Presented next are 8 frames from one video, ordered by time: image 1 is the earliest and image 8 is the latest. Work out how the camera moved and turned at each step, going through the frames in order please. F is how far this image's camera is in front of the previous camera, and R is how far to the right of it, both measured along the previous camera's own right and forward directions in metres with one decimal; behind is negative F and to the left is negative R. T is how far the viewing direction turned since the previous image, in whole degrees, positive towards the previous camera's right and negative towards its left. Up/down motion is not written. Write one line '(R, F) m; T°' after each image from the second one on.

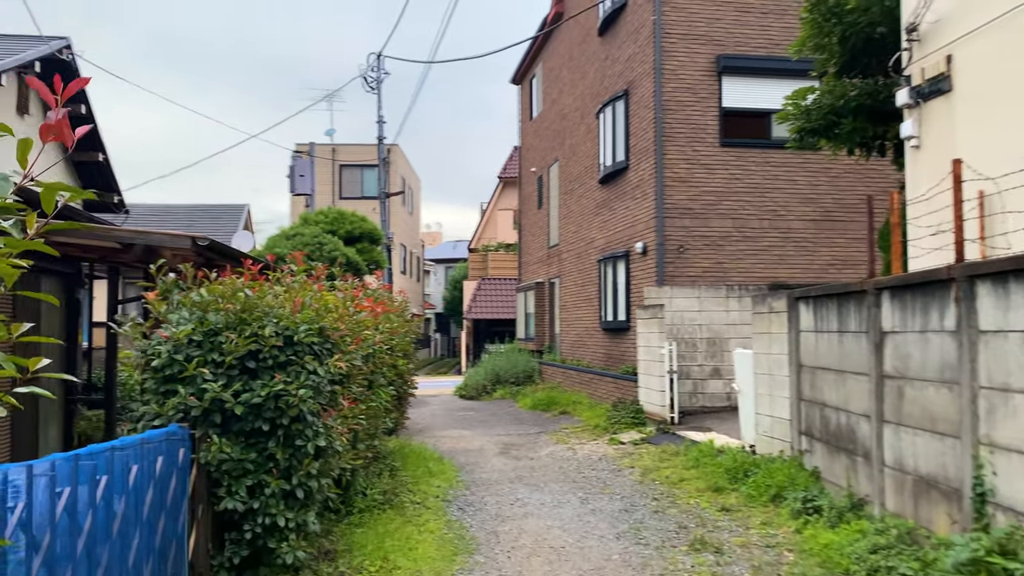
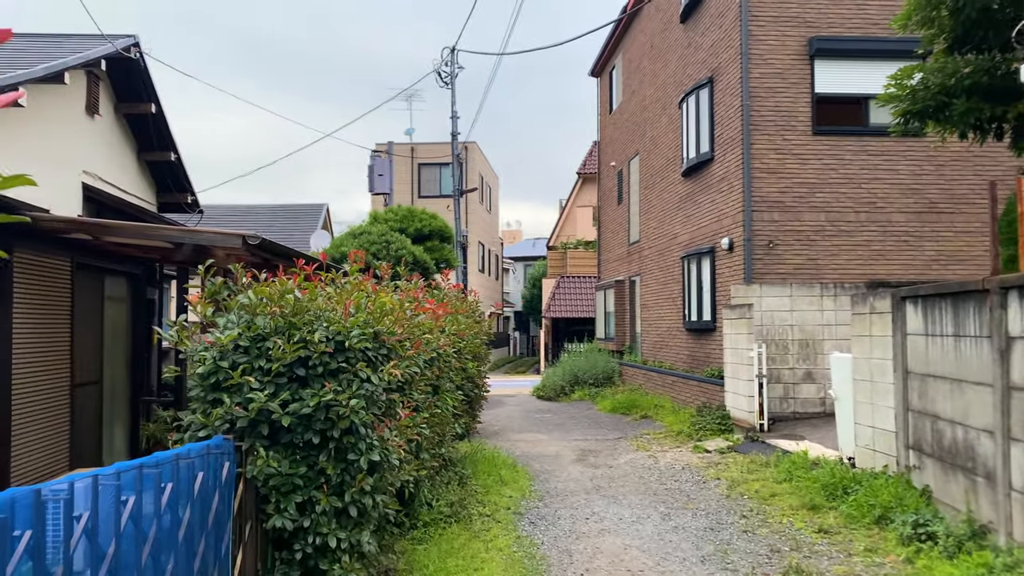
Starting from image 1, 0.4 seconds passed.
(+0.1, +0.4) m; -6°
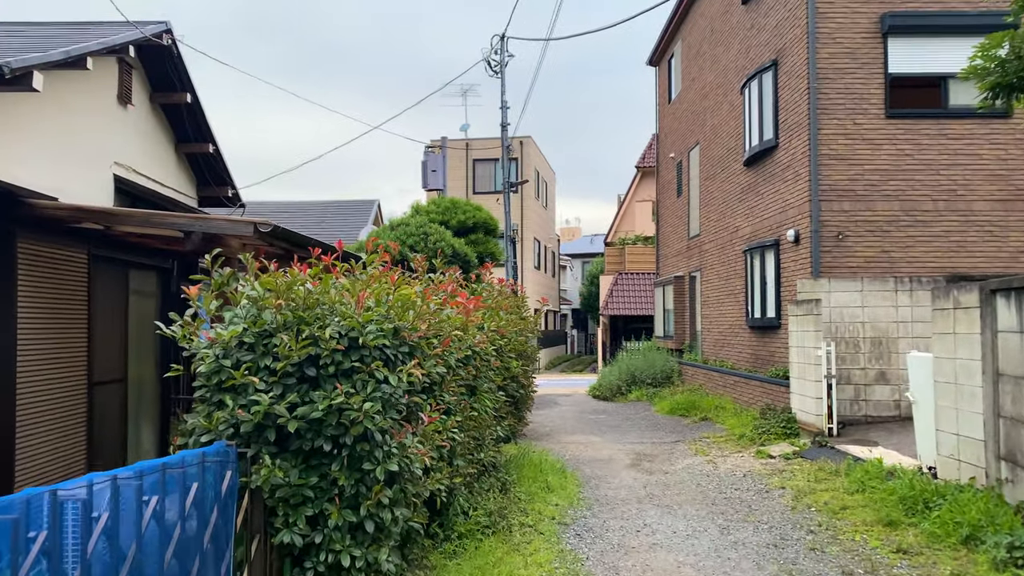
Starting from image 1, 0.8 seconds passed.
(+0.1, +0.4) m; -4°
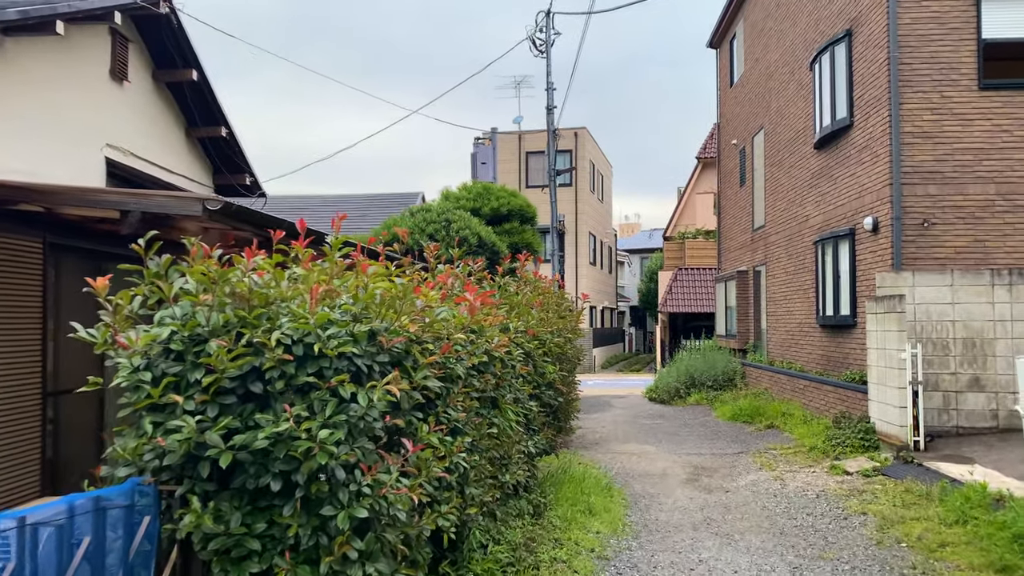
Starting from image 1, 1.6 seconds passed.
(+0.2, +0.8) m; -4°
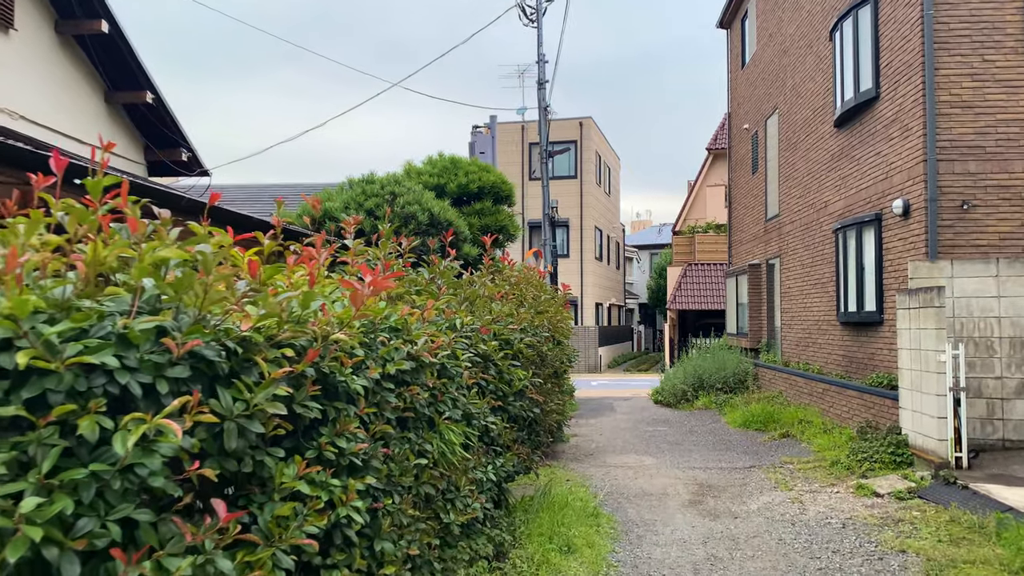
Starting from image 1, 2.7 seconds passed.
(+0.3, +1.1) m; -1°
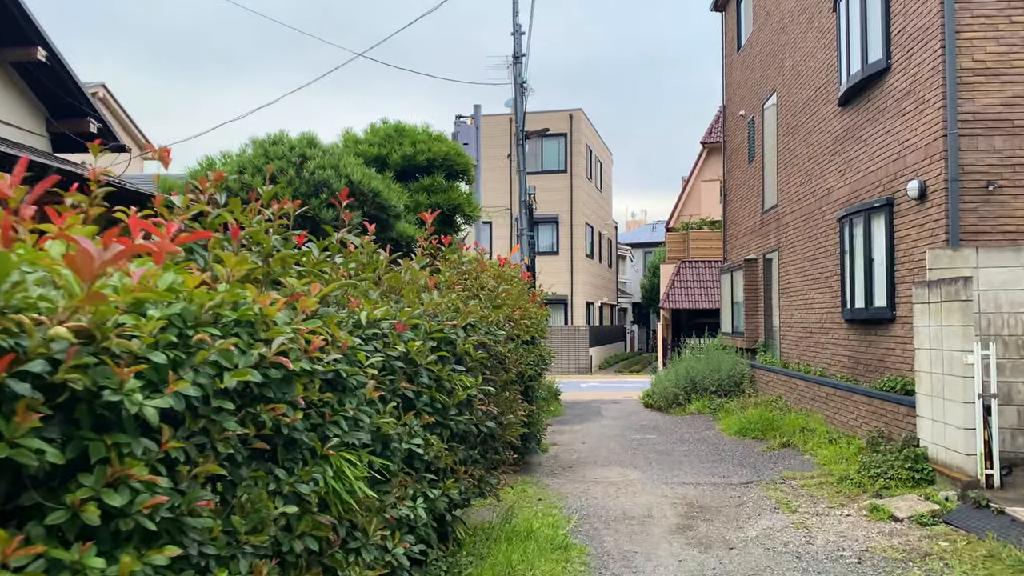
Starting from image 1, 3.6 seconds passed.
(+0.3, +0.9) m; 0°
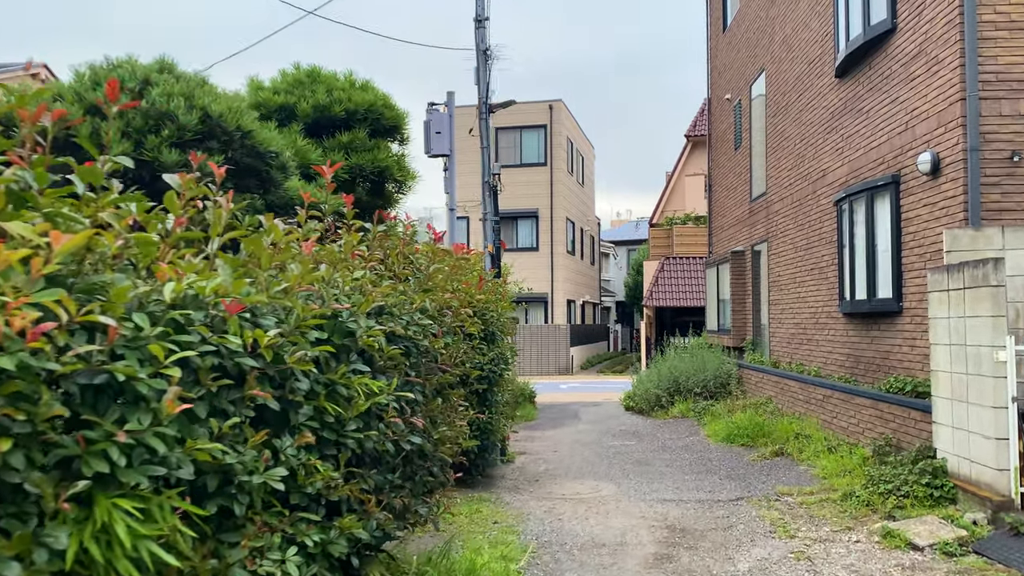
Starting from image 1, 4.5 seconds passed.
(+0.2, +1.0) m; +1°
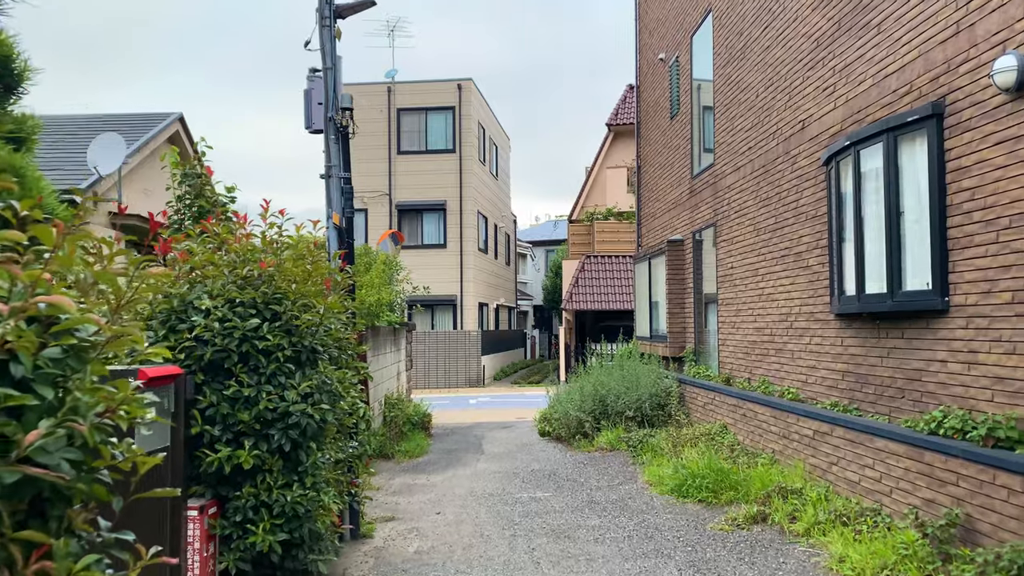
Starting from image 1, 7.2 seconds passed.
(+0.4, +2.6) m; +5°
